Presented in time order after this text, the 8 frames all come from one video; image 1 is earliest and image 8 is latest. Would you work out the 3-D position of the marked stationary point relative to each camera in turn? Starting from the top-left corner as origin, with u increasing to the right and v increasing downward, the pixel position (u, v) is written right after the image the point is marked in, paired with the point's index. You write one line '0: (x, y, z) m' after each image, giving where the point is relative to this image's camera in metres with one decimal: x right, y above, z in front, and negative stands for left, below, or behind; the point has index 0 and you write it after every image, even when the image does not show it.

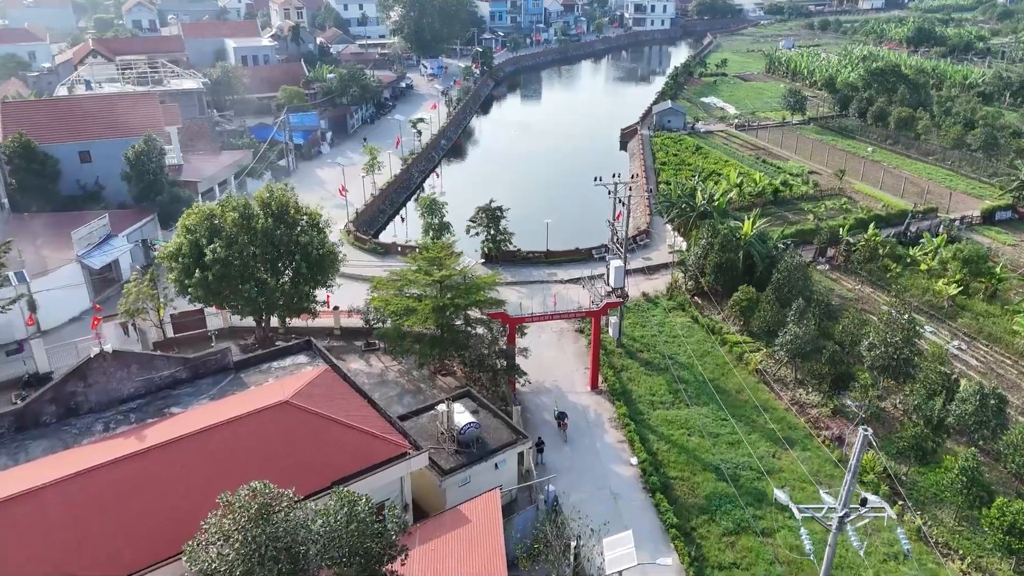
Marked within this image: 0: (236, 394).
0: (-6.9, -2.6, +17.7) m
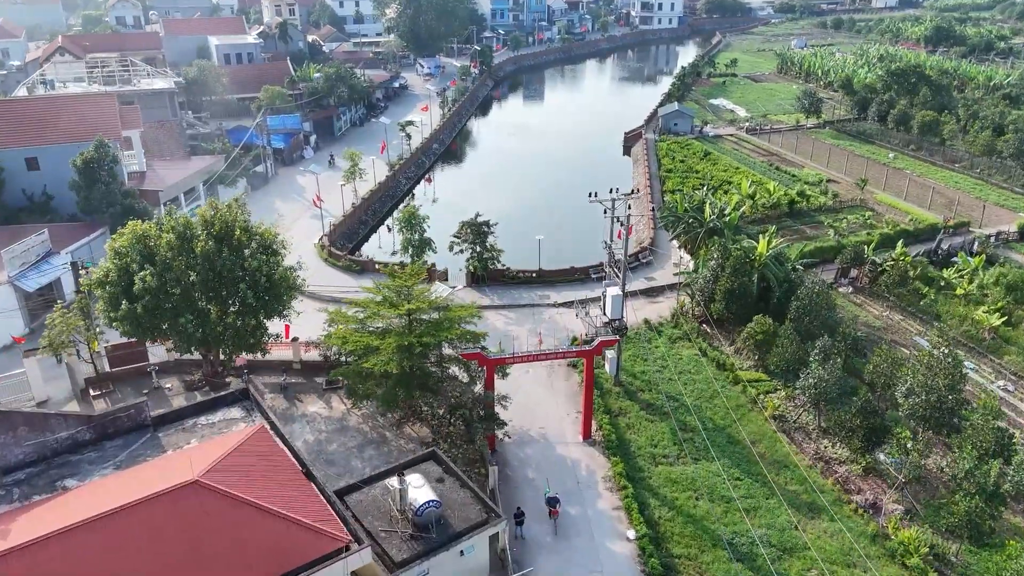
0: (-7.5, -3.6, +14.7) m
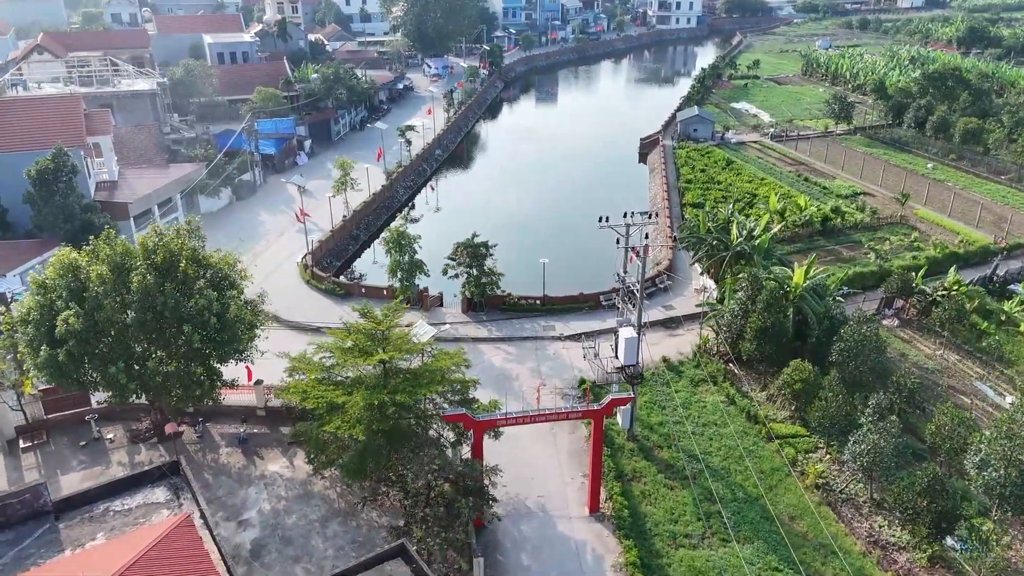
0: (-7.8, -4.5, +11.6) m
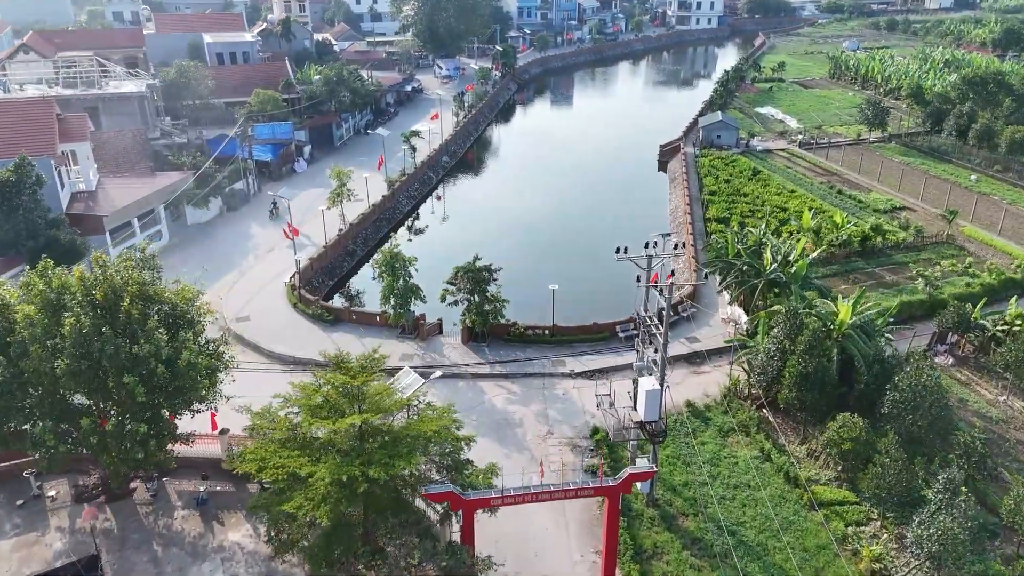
0: (-7.9, -5.4, +9.2) m
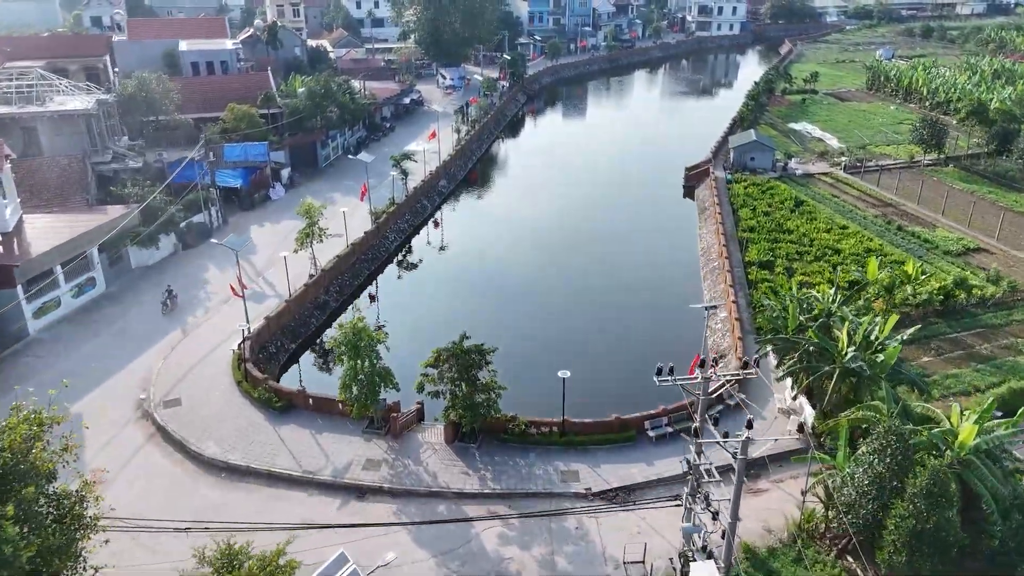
0: (-8.2, -7.4, +4.0) m
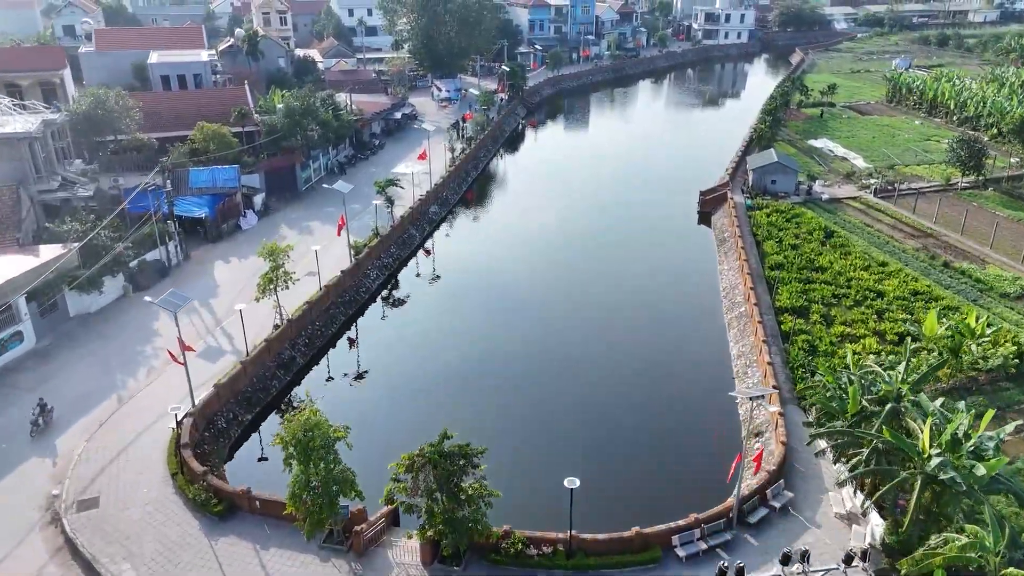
0: (-8.4, -8.9, +0.3) m
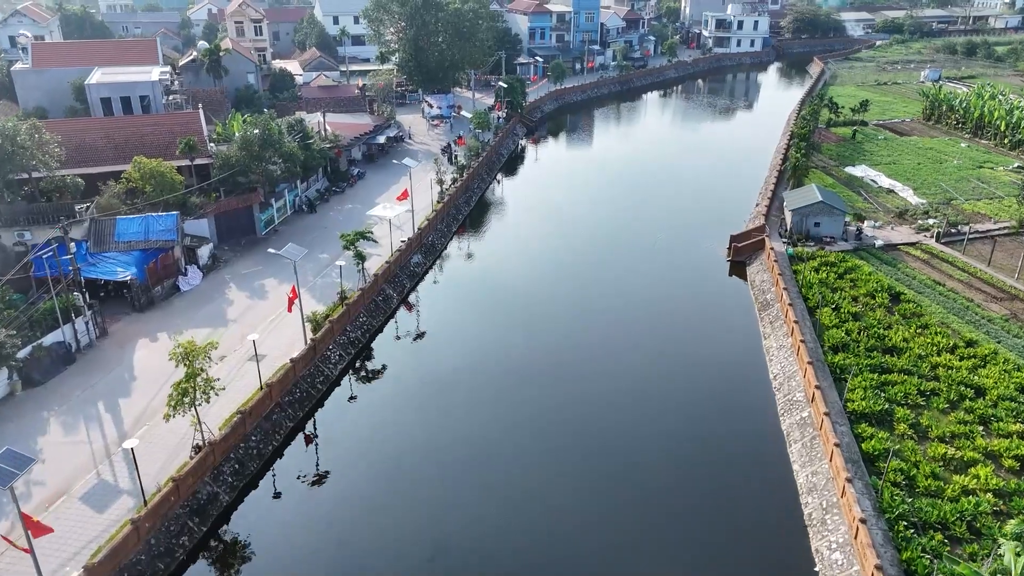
0: (-8.5, -11.5, -5.5) m
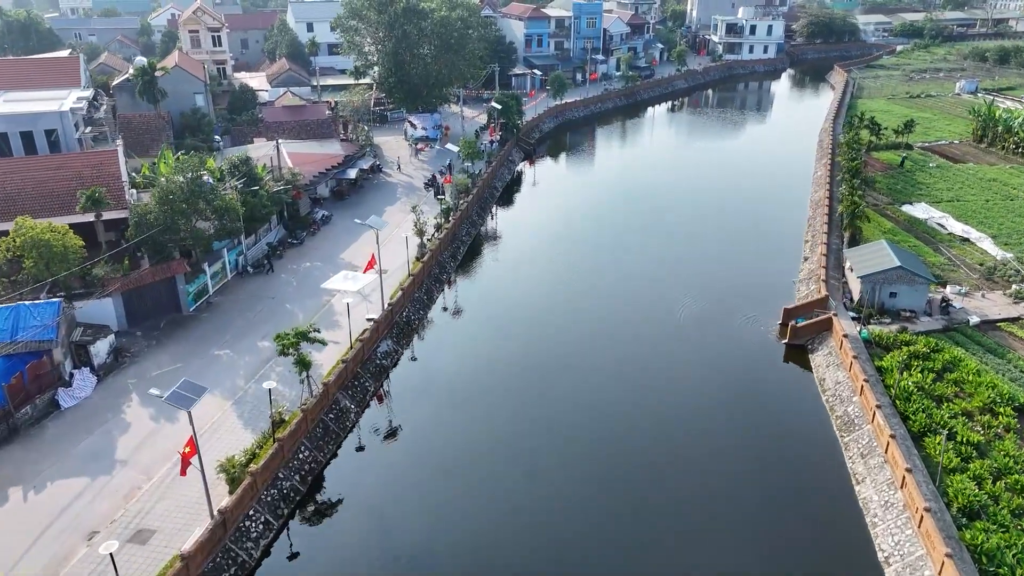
0: (-8.3, -14.7, -12.3) m
